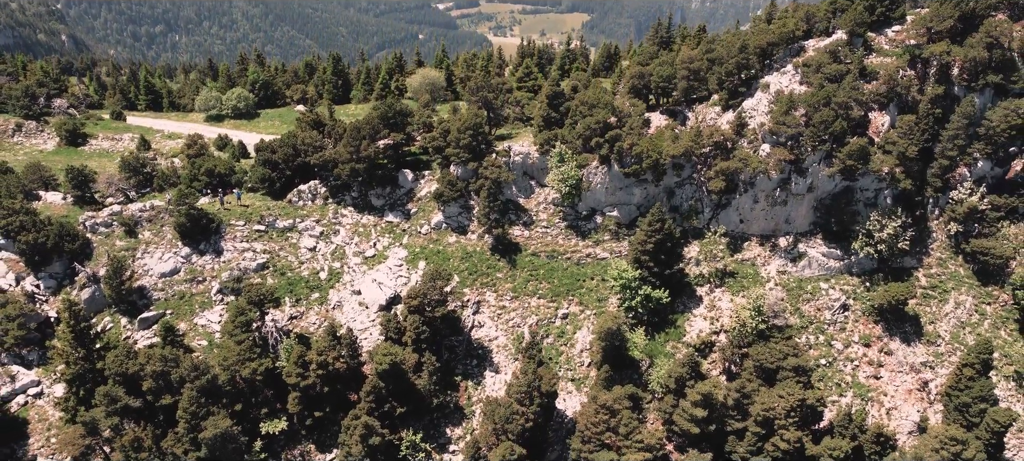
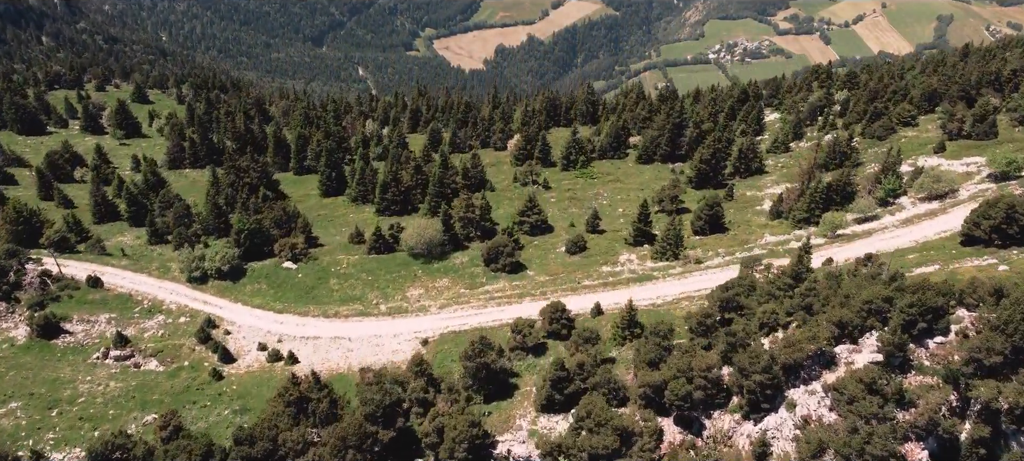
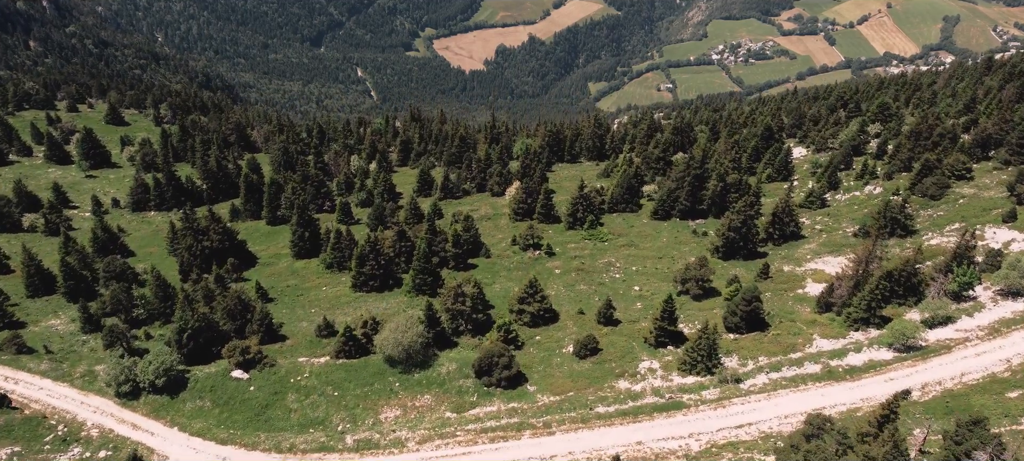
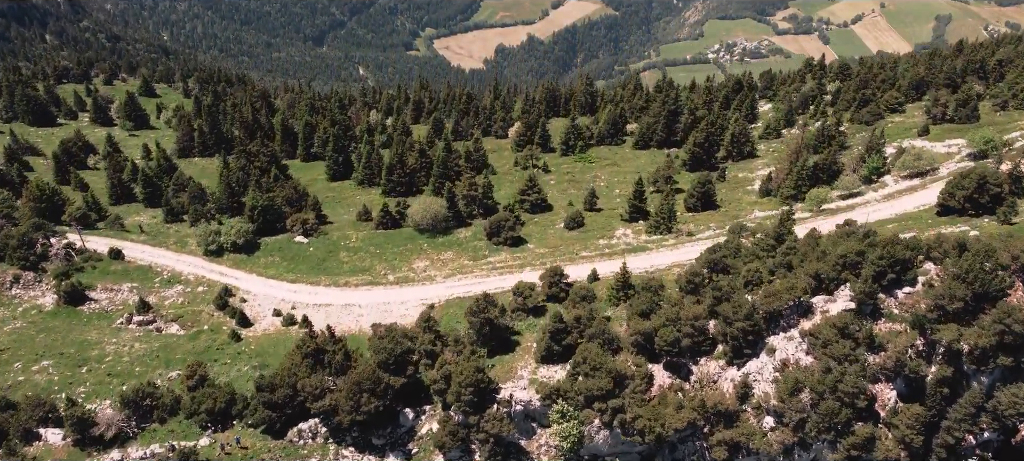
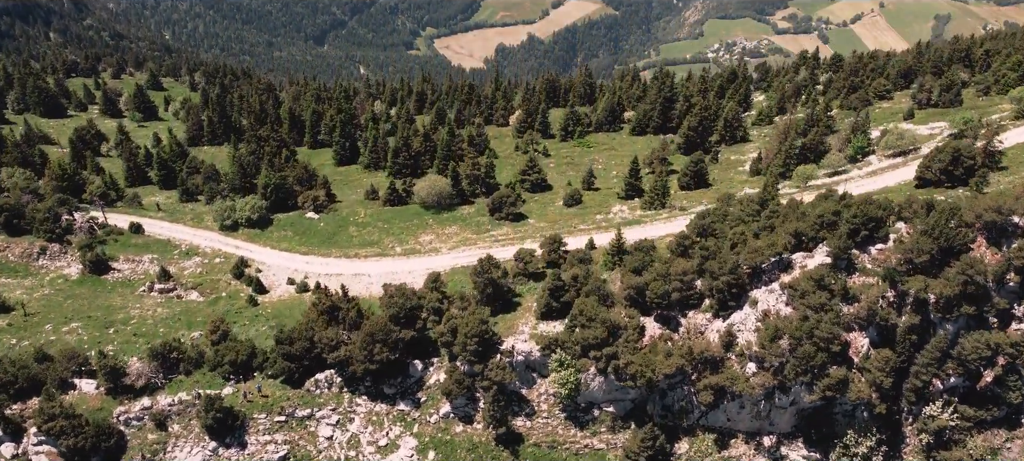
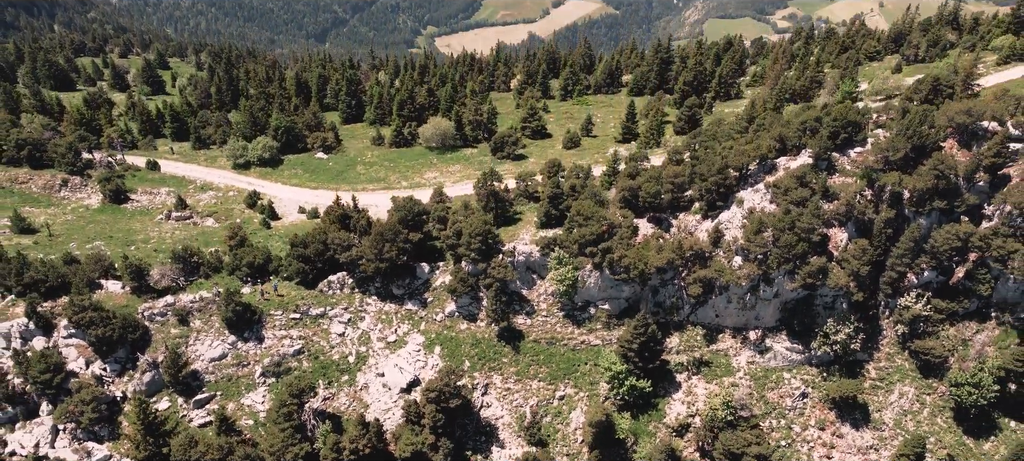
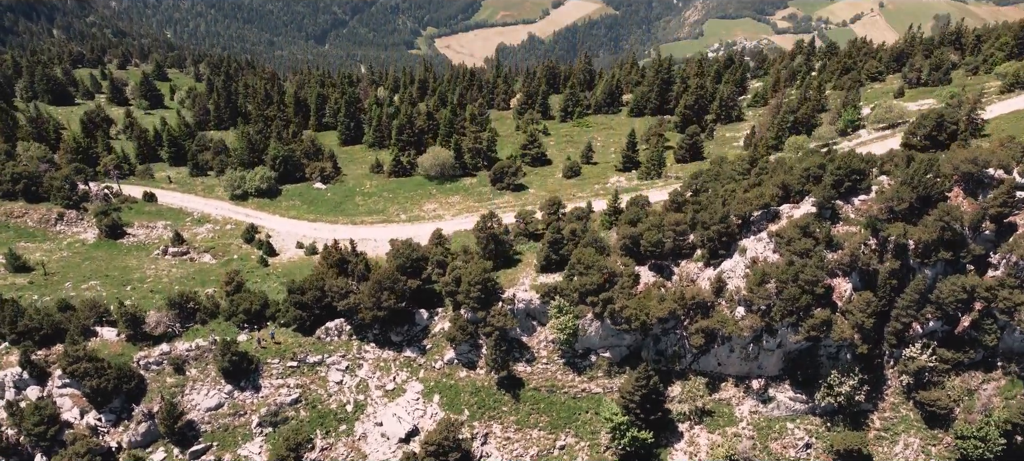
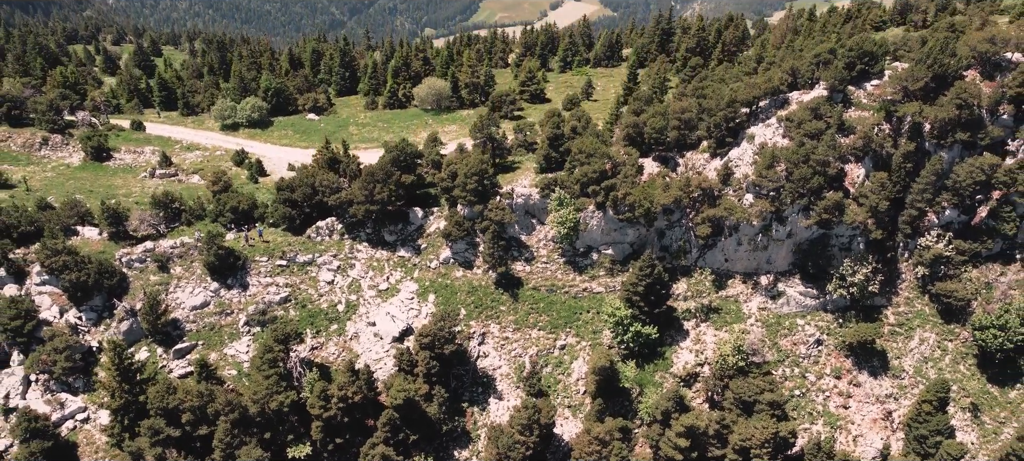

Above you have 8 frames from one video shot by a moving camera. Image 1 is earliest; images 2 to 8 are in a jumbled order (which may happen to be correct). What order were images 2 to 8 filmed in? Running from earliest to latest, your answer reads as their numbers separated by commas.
8, 6, 7, 5, 4, 2, 3
